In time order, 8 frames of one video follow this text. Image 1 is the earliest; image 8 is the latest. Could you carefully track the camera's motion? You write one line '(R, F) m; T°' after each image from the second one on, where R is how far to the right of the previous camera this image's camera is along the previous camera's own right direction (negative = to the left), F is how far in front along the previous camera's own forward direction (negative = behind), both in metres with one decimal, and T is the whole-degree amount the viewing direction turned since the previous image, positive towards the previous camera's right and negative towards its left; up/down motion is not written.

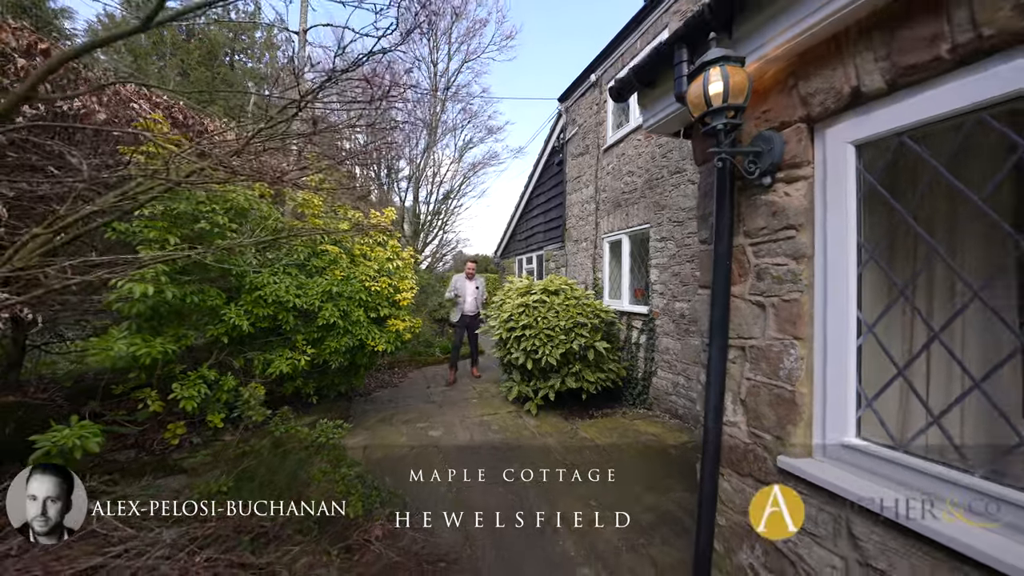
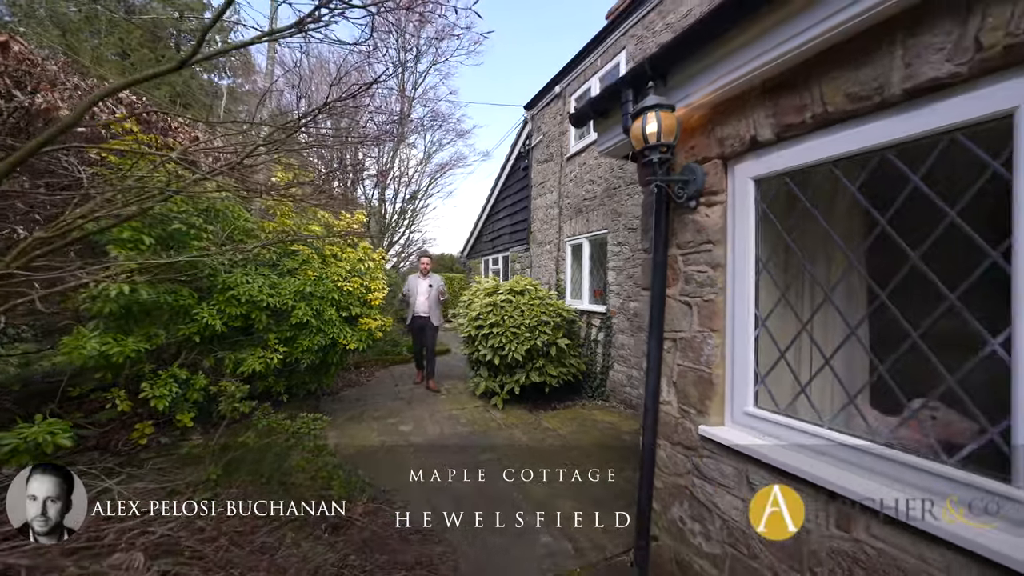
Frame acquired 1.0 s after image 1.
(0.0, -0.3) m; +6°
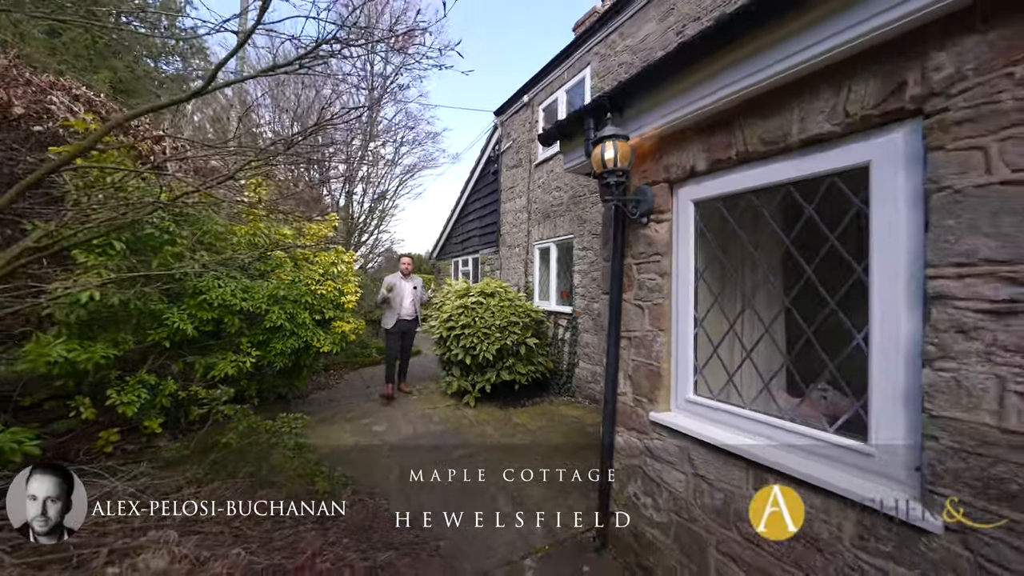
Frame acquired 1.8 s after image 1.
(0.0, -0.2) m; +5°
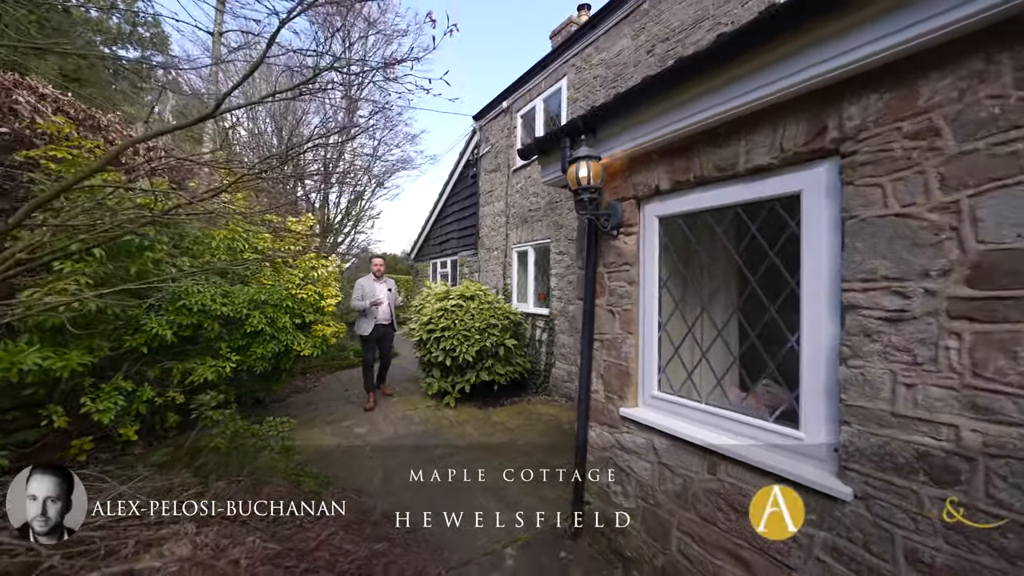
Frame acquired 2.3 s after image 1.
(0.0, -0.2) m; +4°
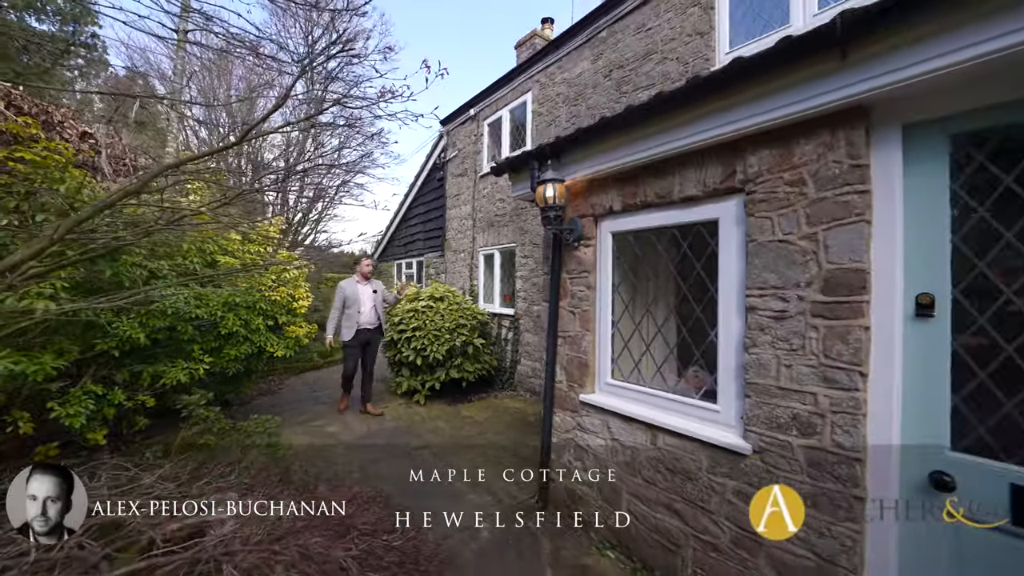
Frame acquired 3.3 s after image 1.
(-0.1, -0.3) m; +6°
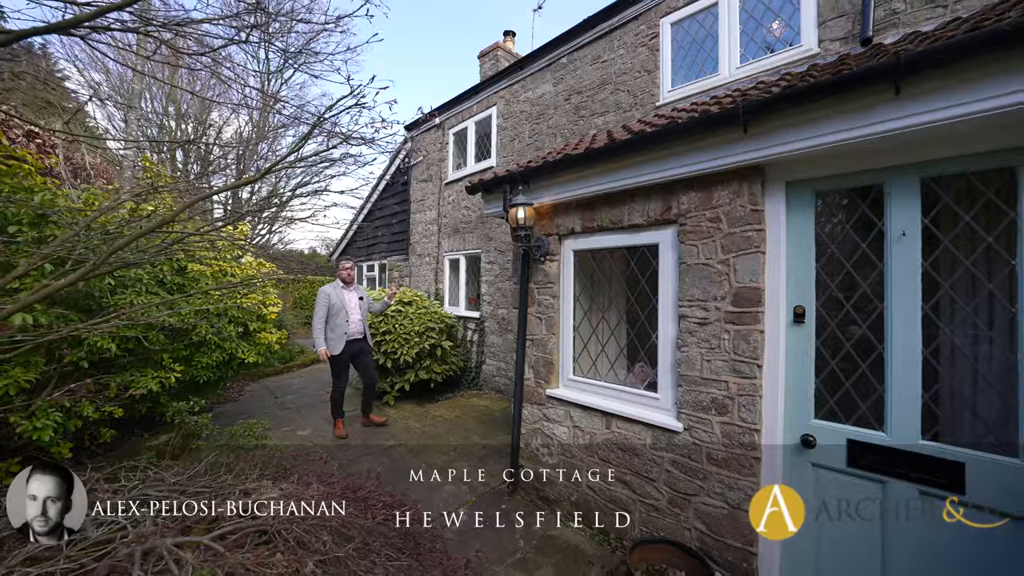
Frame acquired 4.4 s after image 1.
(-0.1, -0.4) m; +7°
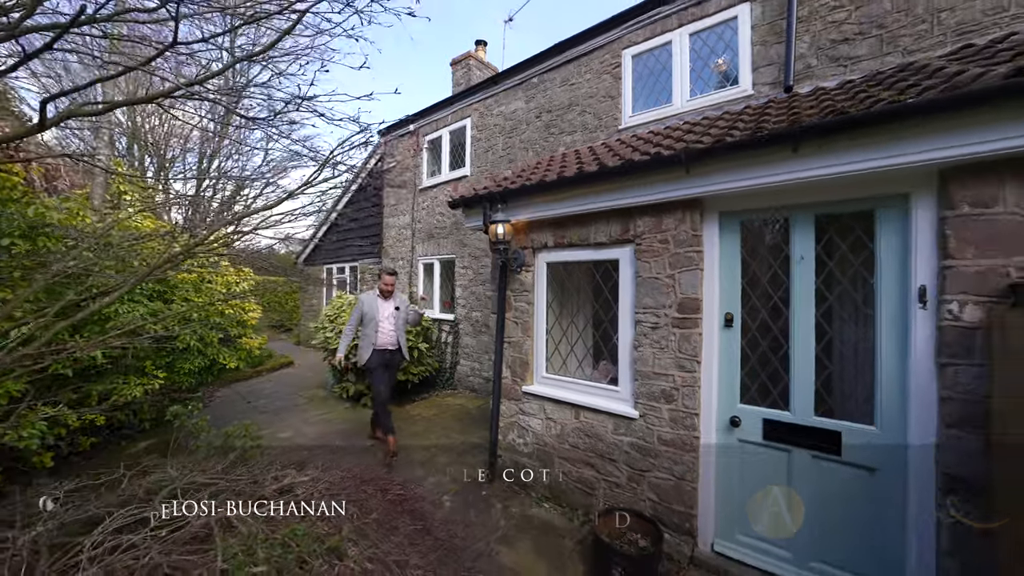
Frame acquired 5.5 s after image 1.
(-0.1, -0.3) m; +5°
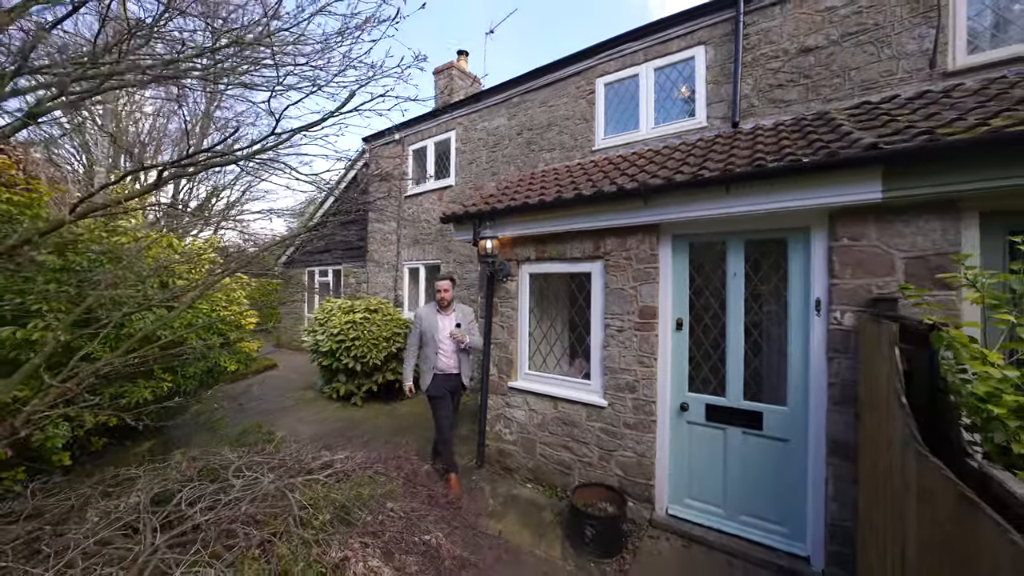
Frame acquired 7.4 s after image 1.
(-0.1, -0.5) m; +4°
